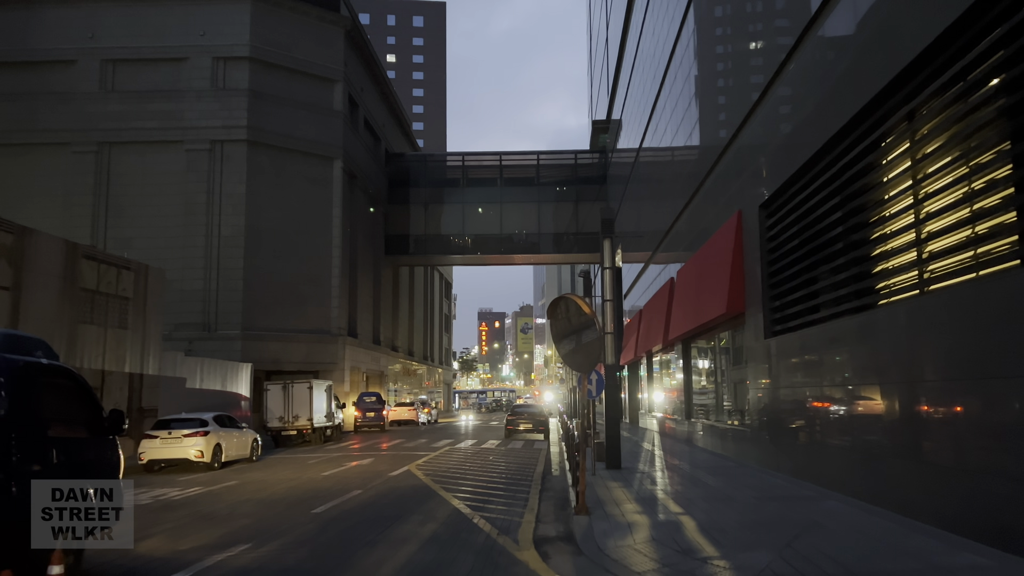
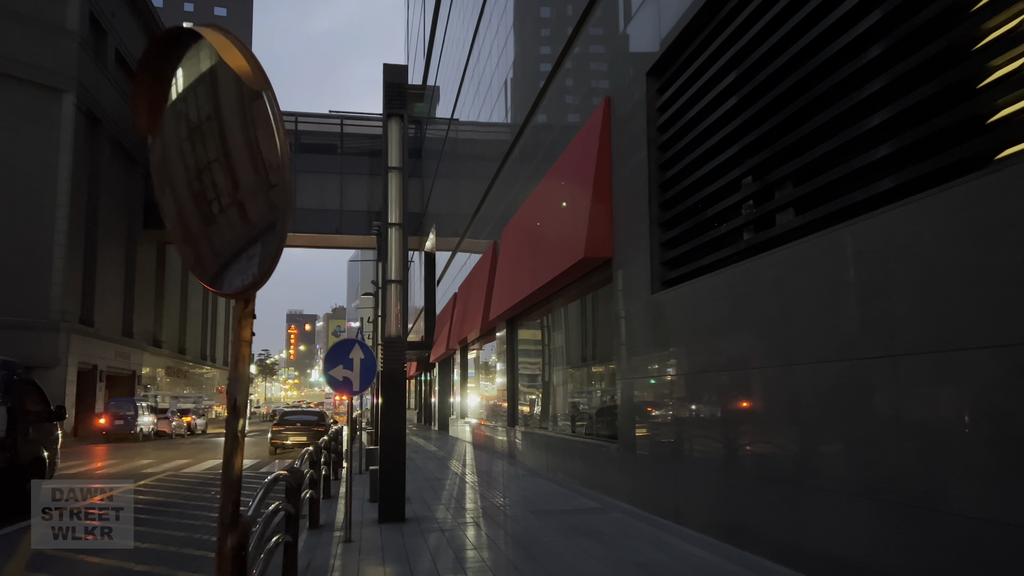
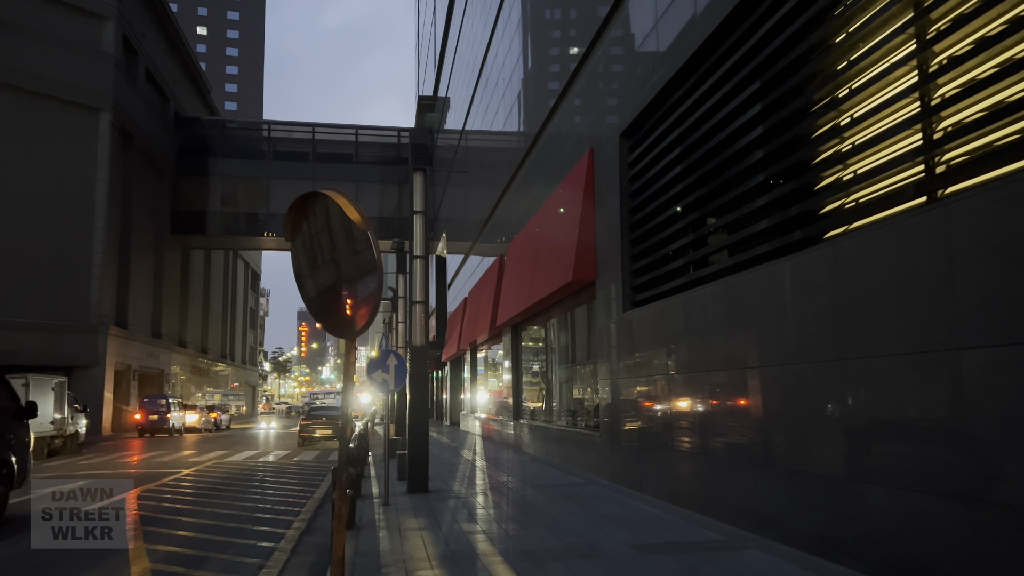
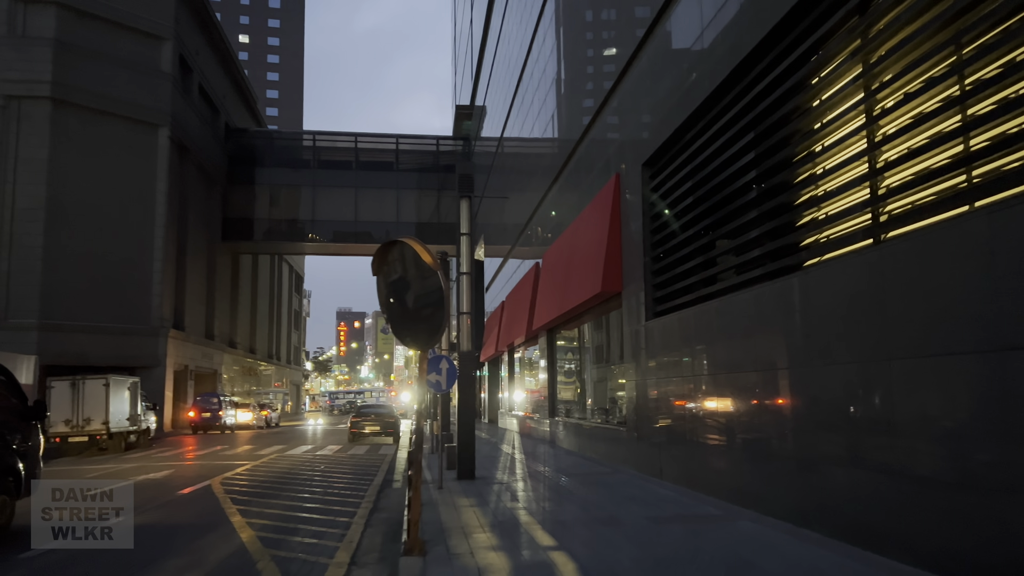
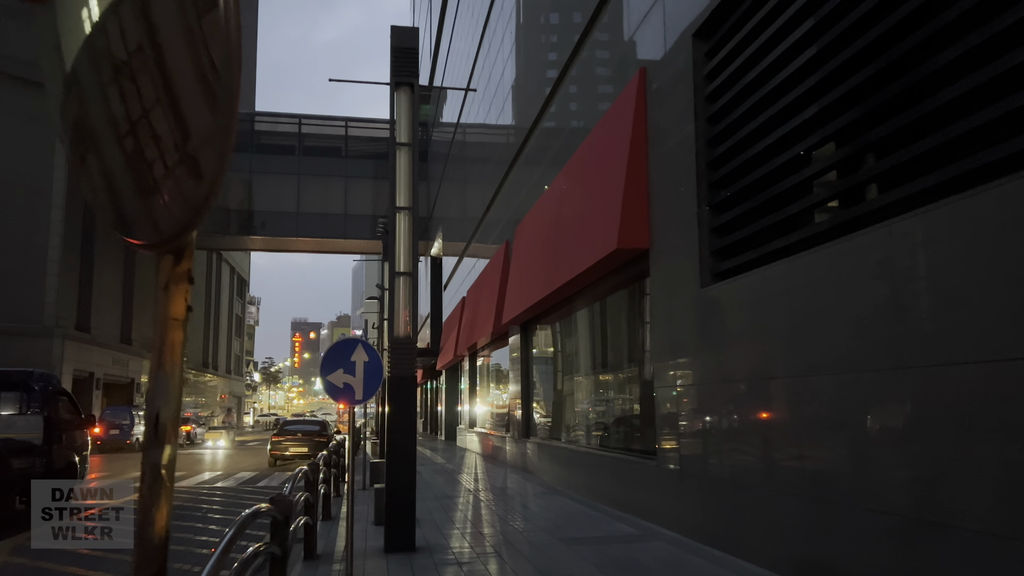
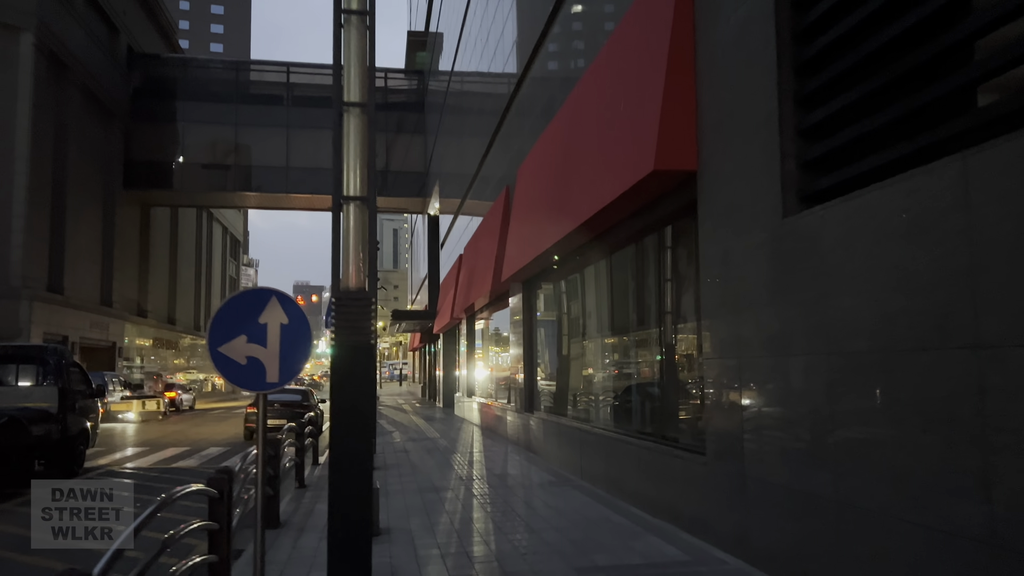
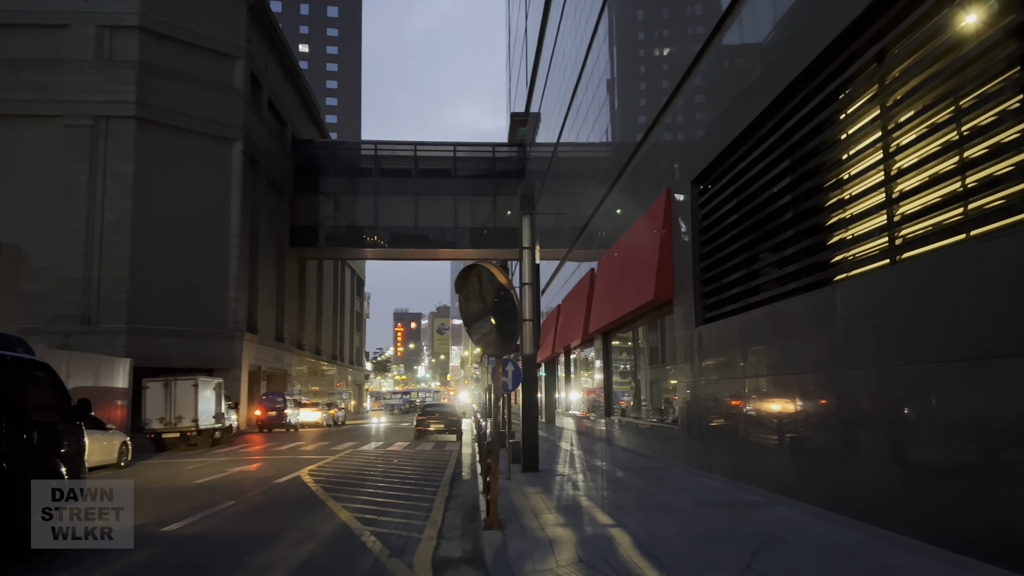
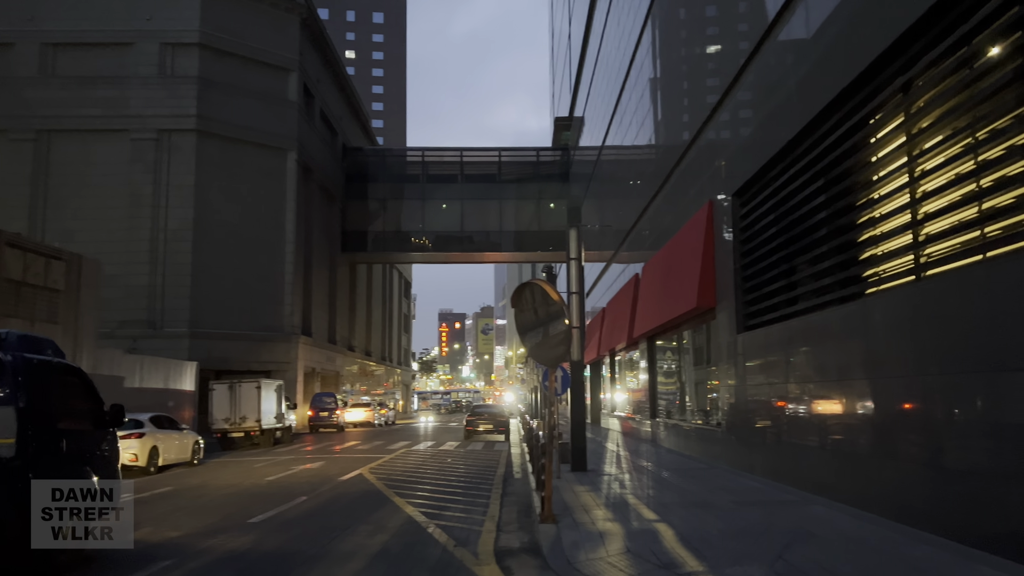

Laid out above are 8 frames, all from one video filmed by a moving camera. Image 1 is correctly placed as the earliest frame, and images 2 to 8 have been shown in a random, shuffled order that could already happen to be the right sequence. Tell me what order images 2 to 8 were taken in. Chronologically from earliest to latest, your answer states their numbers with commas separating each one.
8, 7, 4, 3, 2, 5, 6
